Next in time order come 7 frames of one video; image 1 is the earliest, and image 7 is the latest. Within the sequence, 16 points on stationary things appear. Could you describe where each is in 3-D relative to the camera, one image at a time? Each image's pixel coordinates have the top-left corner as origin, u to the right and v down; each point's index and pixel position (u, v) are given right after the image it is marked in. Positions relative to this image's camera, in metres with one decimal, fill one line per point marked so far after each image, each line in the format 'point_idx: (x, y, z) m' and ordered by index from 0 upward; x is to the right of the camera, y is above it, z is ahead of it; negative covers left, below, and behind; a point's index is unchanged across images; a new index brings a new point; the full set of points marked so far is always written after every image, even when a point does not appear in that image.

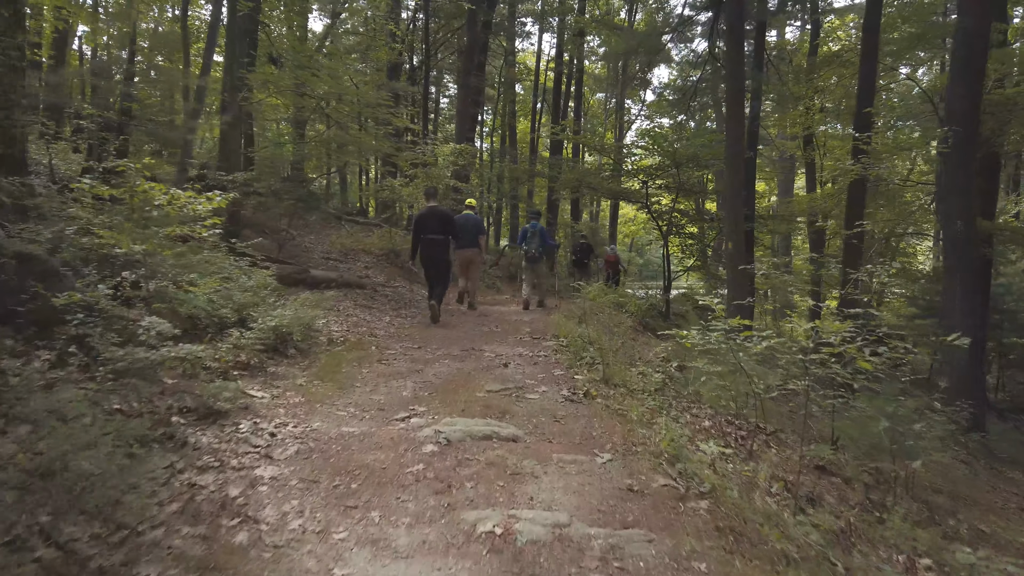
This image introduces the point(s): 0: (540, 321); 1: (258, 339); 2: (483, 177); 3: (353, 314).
0: (+0.3, -0.4, +8.3) m
1: (-1.7, -0.3, +4.9) m
2: (-0.7, +2.7, +17.9) m
3: (-1.6, -0.3, +7.7) m
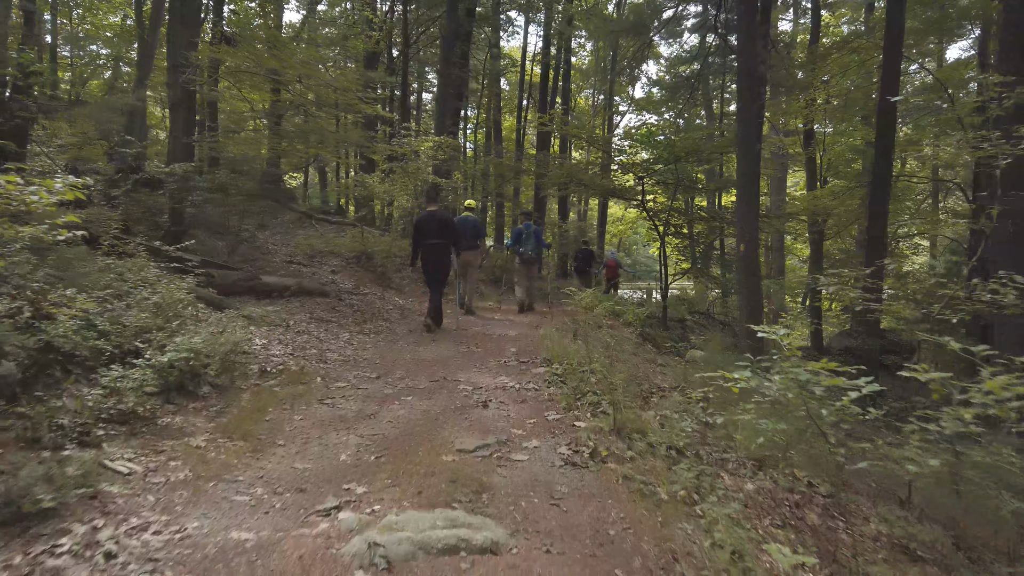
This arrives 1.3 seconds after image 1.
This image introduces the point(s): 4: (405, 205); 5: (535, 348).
0: (+0.1, -0.5, +7.1) m
1: (-1.8, -0.4, +3.6) m
2: (-1.0, +2.6, +16.7) m
3: (-1.8, -0.4, +6.4) m
4: (-2.2, +1.7, +15.2) m
5: (+0.2, -0.5, +6.3) m
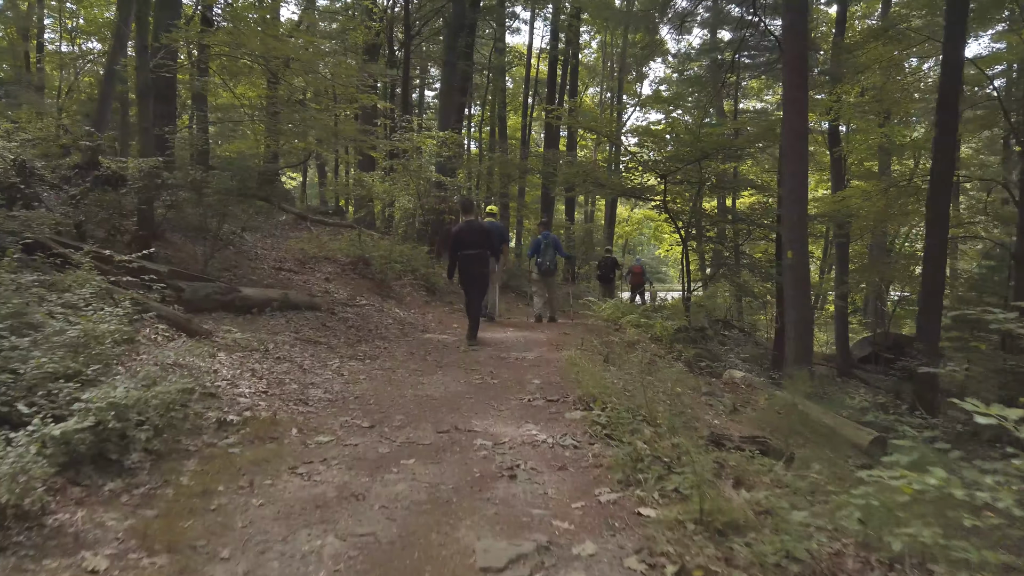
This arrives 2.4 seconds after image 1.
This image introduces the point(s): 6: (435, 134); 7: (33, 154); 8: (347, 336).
0: (+0.3, -0.6, +6.0) m
1: (-1.6, -0.6, +2.6) m
2: (-0.8, +2.5, +15.6) m
3: (-1.6, -0.5, +5.4) m
4: (-2.0, +1.6, +14.2) m
5: (+0.4, -0.6, +5.2) m
6: (-1.5, +2.9, +14.3) m
7: (-5.0, +1.4, +7.8) m
8: (-1.5, -0.4, +6.9) m
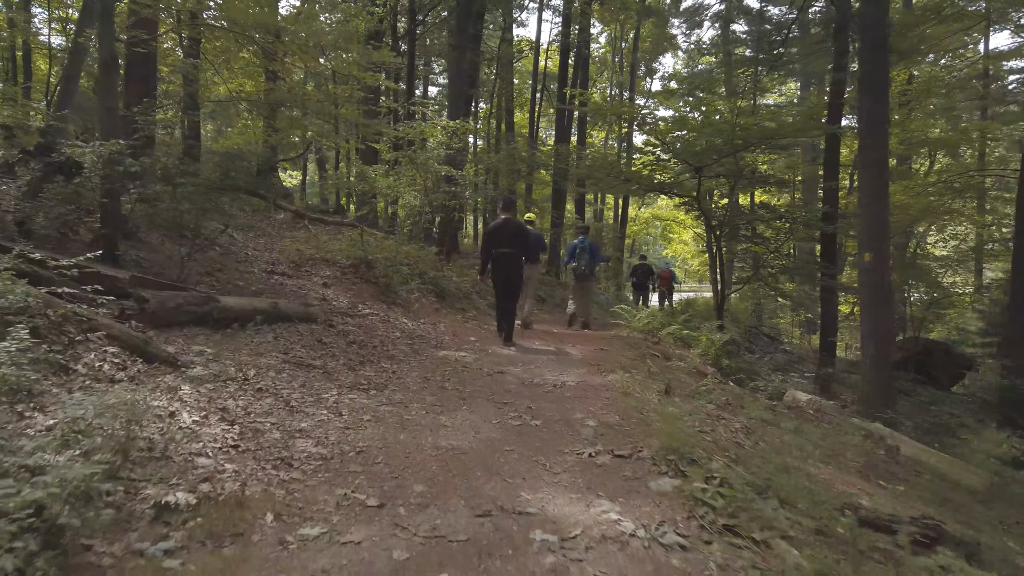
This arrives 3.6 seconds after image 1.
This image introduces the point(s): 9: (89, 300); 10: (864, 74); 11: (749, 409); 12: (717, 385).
0: (+0.5, -0.7, +4.8) m
1: (-1.4, -0.6, +1.4) m
2: (-0.6, +2.4, +14.4) m
3: (-1.4, -0.6, +4.2) m
4: (-1.7, +1.5, +13.0) m
5: (+0.6, -0.7, +4.1) m
6: (-1.2, +2.8, +13.1) m
7: (-4.7, +1.3, +6.7) m
8: (-1.3, -0.5, +5.7) m
9: (-2.5, -0.1, +4.5) m
10: (+3.1, +1.9, +6.7) m
11: (+1.7, -0.9, +5.5) m
12: (+1.6, -0.7, +5.7) m
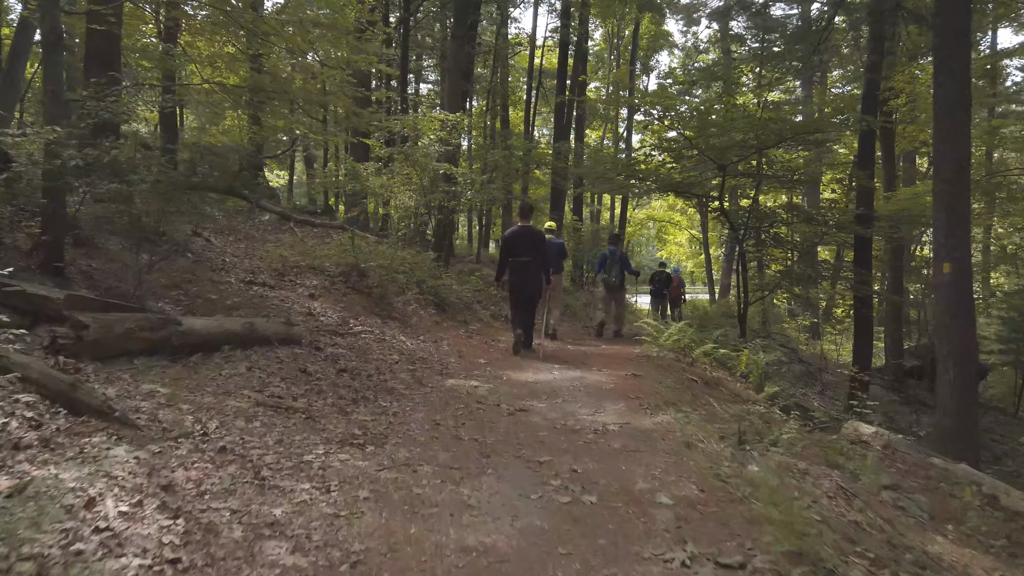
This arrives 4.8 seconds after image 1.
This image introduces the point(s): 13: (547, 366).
0: (+0.7, -0.8, +3.8) m
1: (-1.1, -0.8, +0.4) m
2: (-0.5, +2.3, +13.4) m
3: (-1.2, -0.7, +3.2) m
4: (-1.7, +1.4, +12.0) m
5: (+0.8, -0.8, +3.1) m
6: (-1.1, +2.7, +12.1) m
7: (-4.6, +1.2, +5.6) m
8: (-1.1, -0.6, +4.7) m
9: (-2.4, -0.2, +3.5) m
10: (+3.3, +1.8, +5.8) m
11: (+1.9, -1.0, +4.5) m
12: (+1.7, -0.9, +4.7) m
13: (+0.3, -0.7, +6.4) m
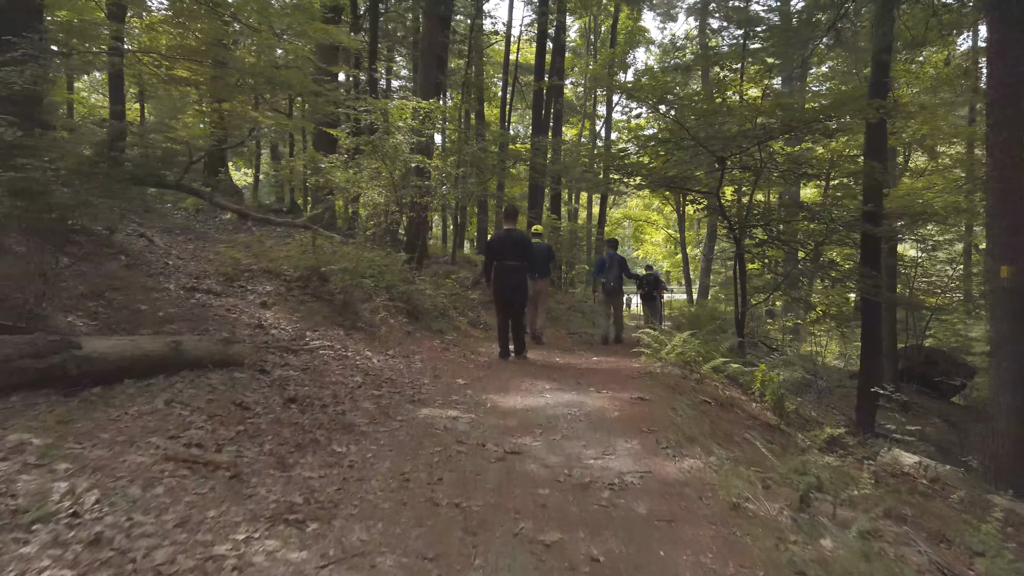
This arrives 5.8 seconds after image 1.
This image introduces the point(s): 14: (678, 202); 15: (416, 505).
0: (+0.7, -0.9, +2.9) m
1: (-1.0, -0.8, -0.6) m
2: (-0.9, +2.2, +12.5) m
3: (-1.2, -0.8, +2.2) m
4: (-2.0, +1.3, +11.0) m
5: (+0.8, -0.9, +2.2) m
6: (-1.5, +2.7, +11.1) m
7: (-4.7, +1.1, +4.5) m
8: (-1.2, -0.7, +3.7) m
9: (-2.4, -0.3, +2.5) m
10: (+3.2, +1.7, +4.9) m
11: (+1.8, -1.1, +3.6) m
12: (+1.7, -0.9, +3.9) m
13: (+0.2, -0.7, +5.5) m
14: (+4.3, +2.2, +19.6) m
15: (-0.4, -0.8, +2.9) m
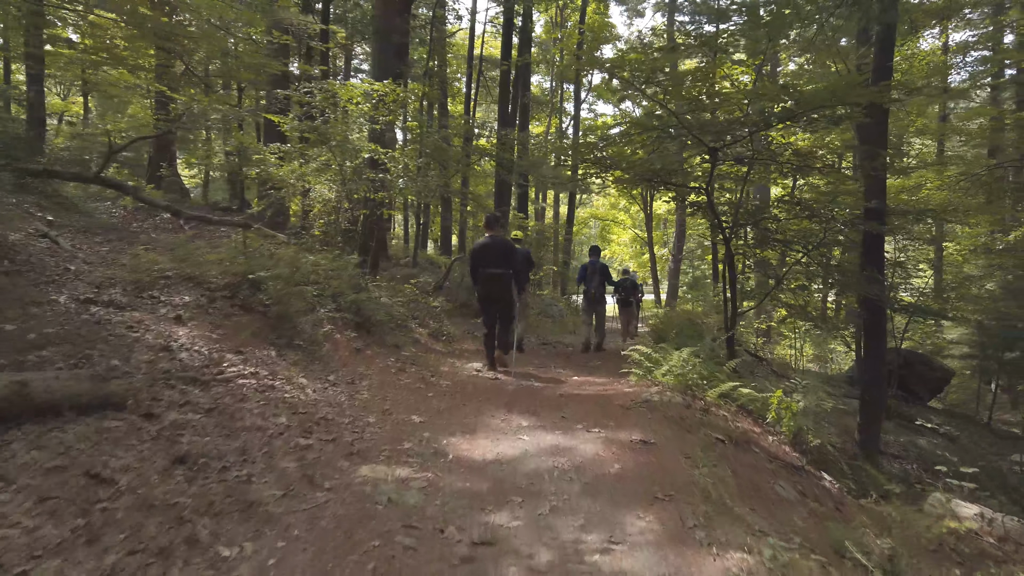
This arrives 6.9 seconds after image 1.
0: (+0.6, -0.9, +1.9) m
1: (-0.9, -0.9, -1.7) m
2: (-1.4, +2.1, +11.3) m
3: (-1.2, -0.9, +1.1) m
4: (-2.4, +1.2, +9.8) m
5: (+0.8, -1.0, +1.1) m
6: (-1.9, +2.6, +9.9) m
7: (-4.8, +1.0, +3.2) m
8: (-1.3, -0.8, +2.6) m
9: (-2.4, -0.3, +1.3) m
10: (+3.0, +1.7, +4.0) m
11: (+1.8, -1.1, +2.6) m
12: (+1.6, -1.0, +2.8) m
13: (0.0, -0.8, +4.4) m
14: (+3.5, +2.2, +18.6) m
15: (-0.4, -0.9, +1.7) m
